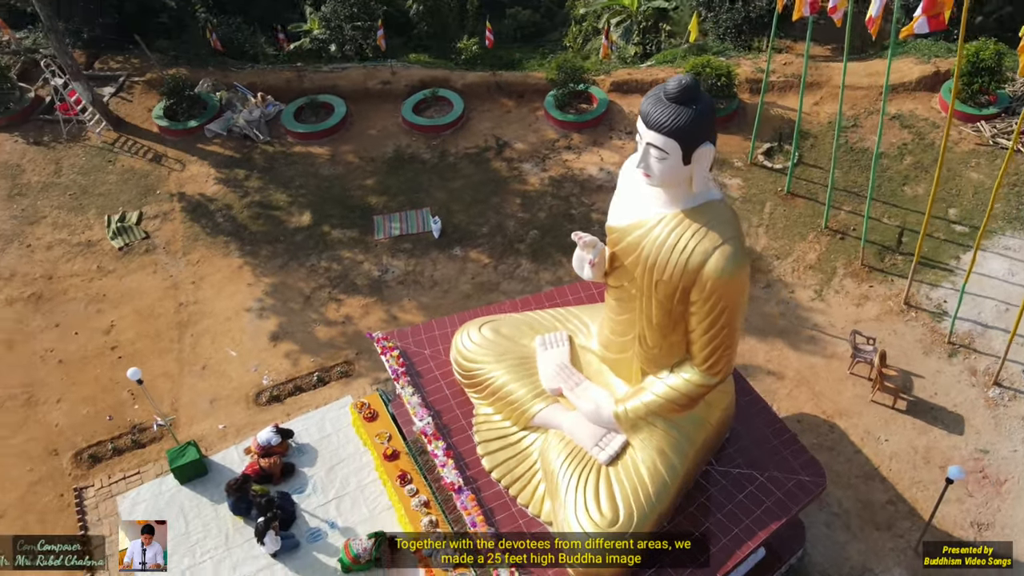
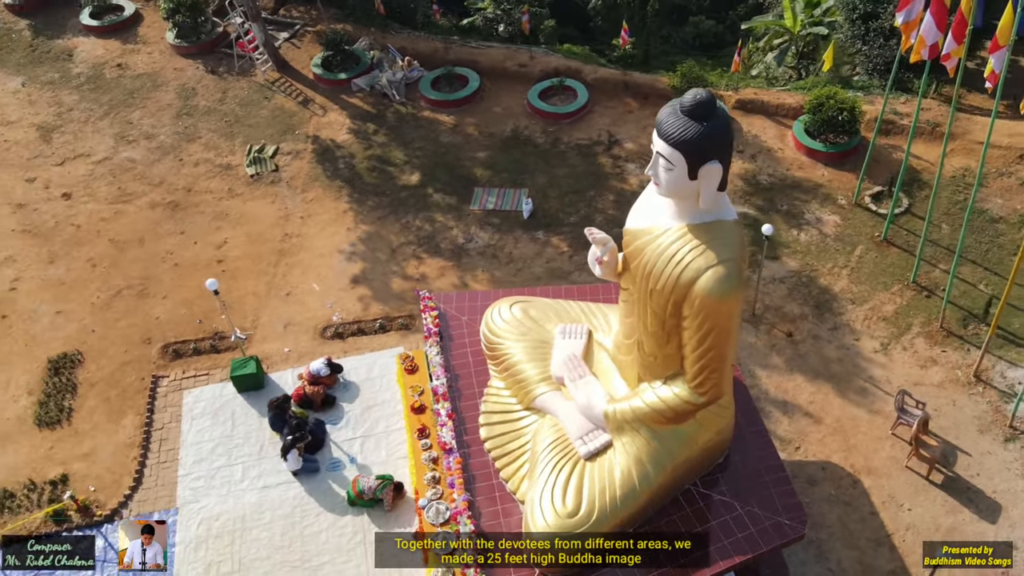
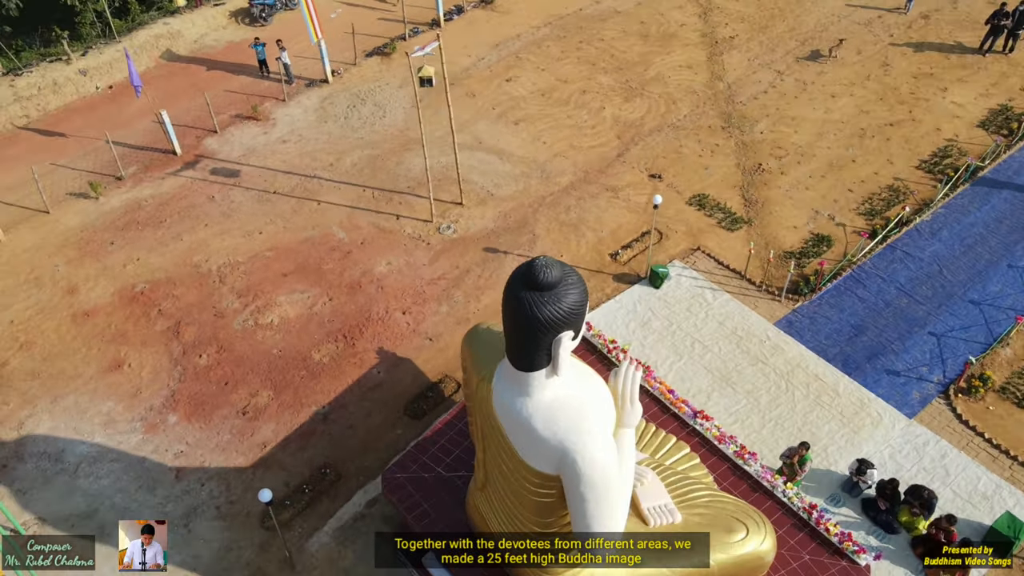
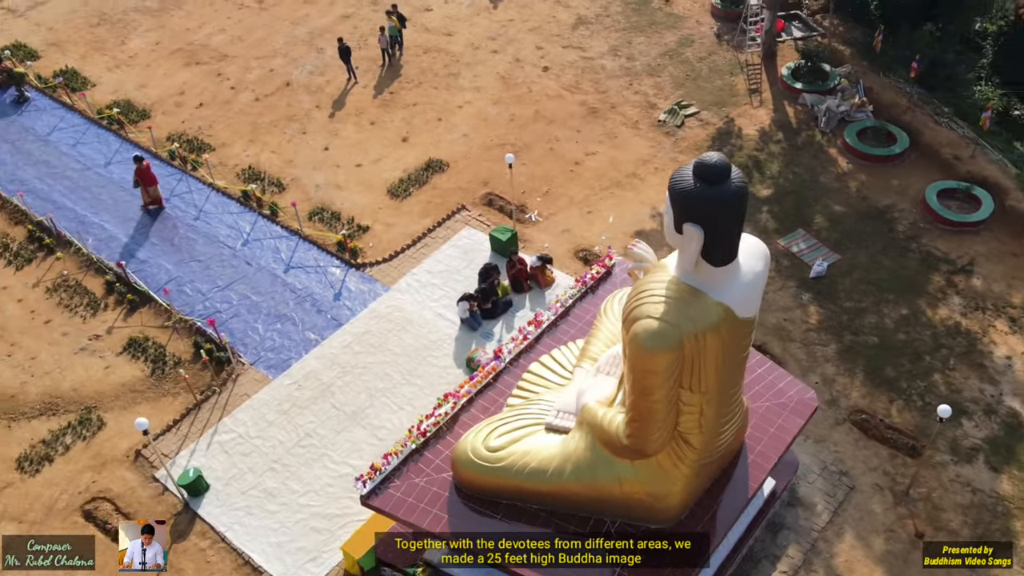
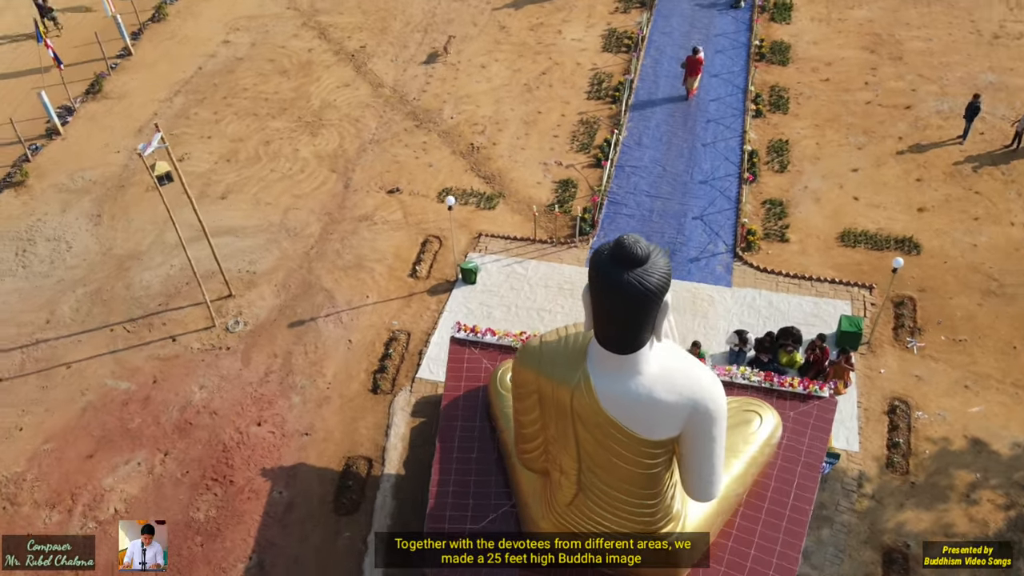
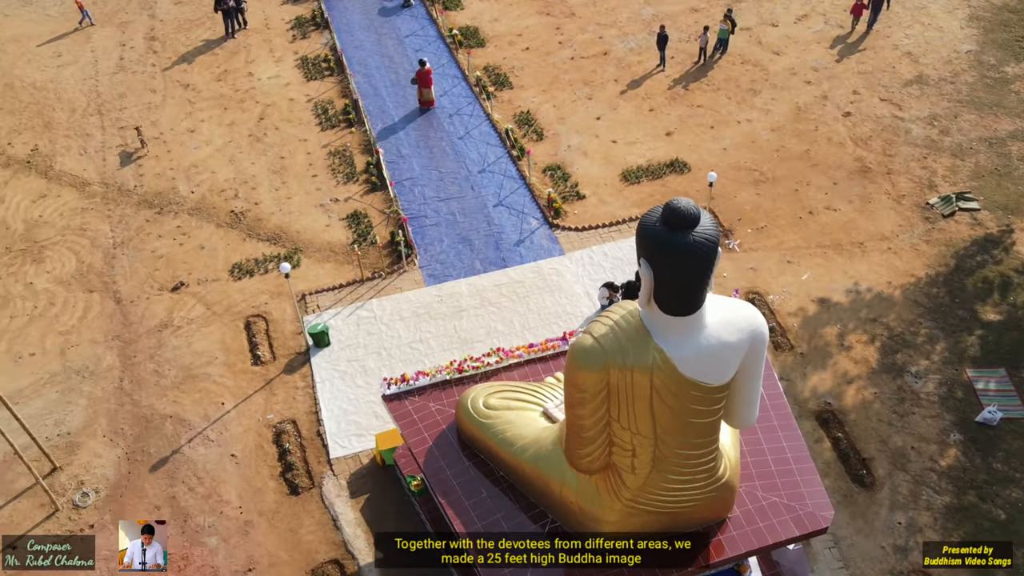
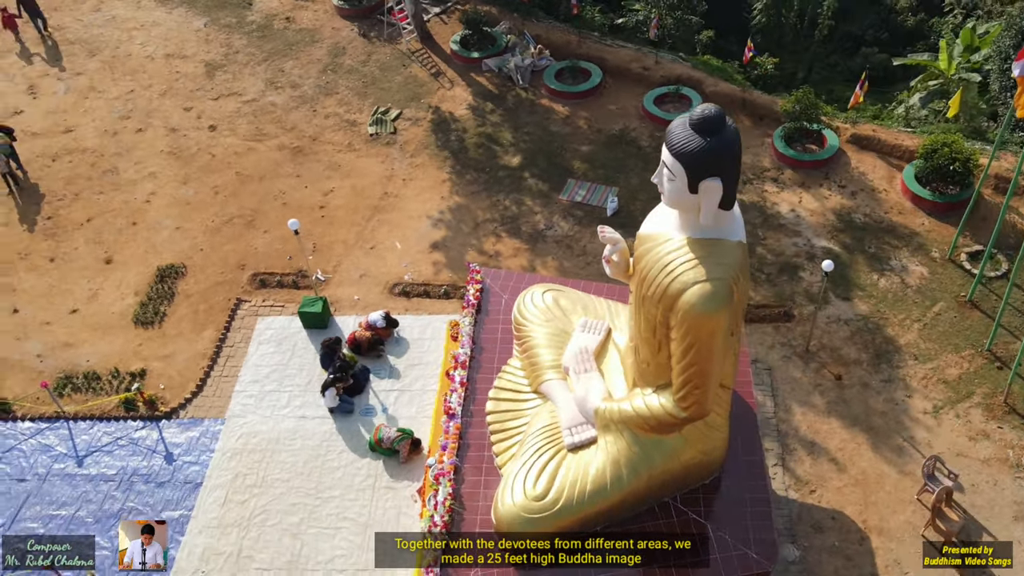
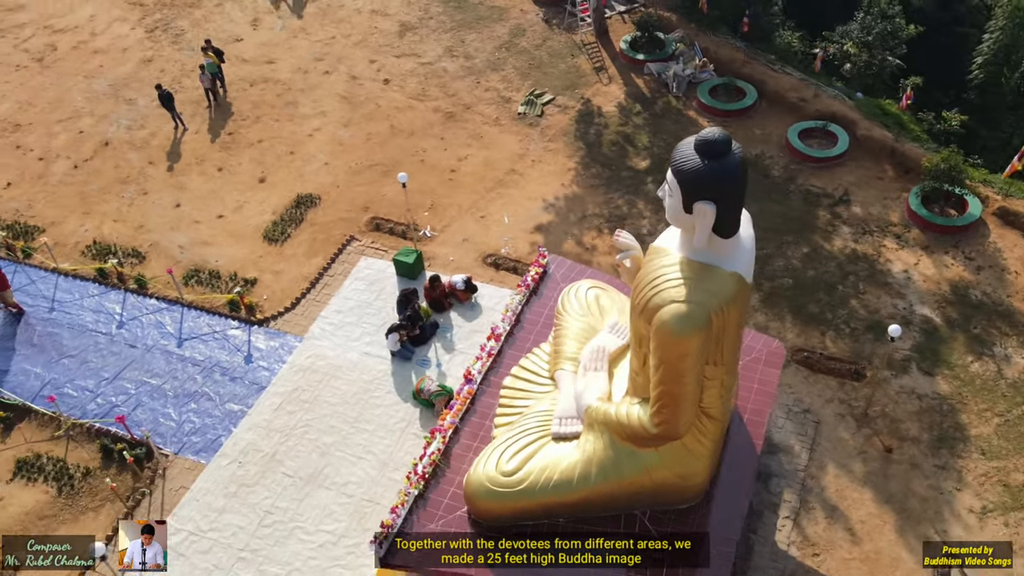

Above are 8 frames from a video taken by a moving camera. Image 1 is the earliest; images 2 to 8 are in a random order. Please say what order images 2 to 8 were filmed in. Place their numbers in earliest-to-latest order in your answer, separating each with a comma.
2, 7, 8, 4, 6, 5, 3
